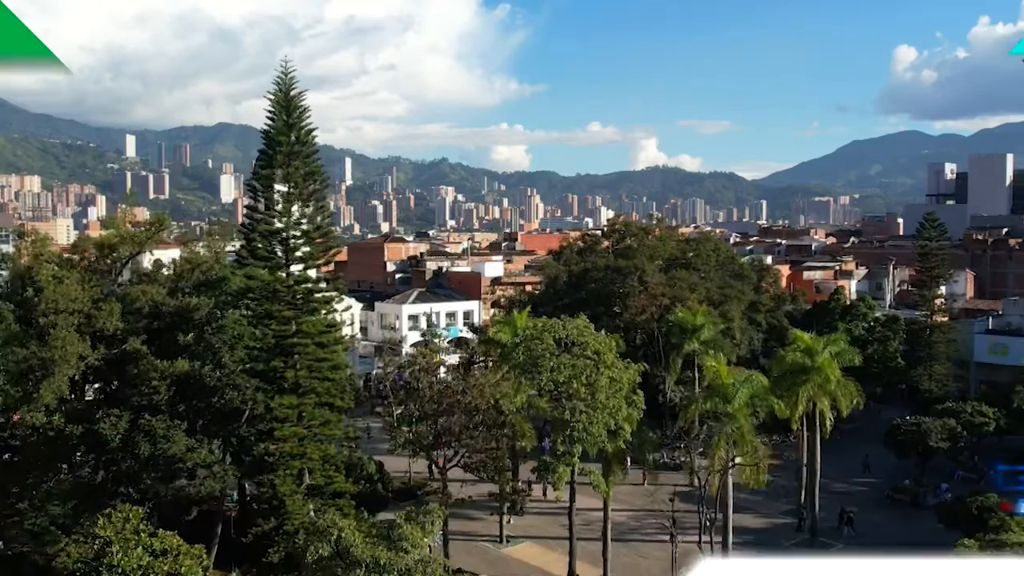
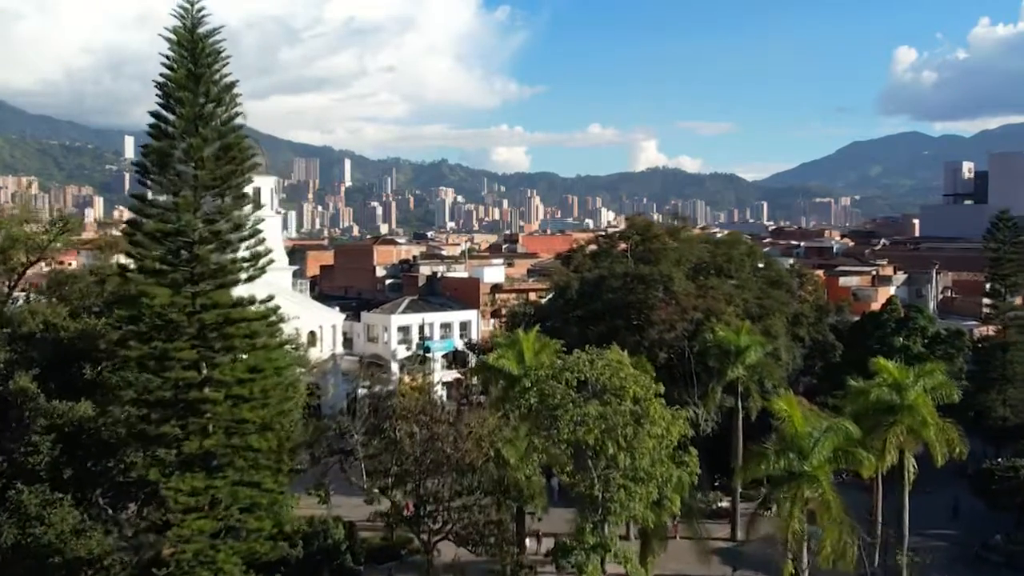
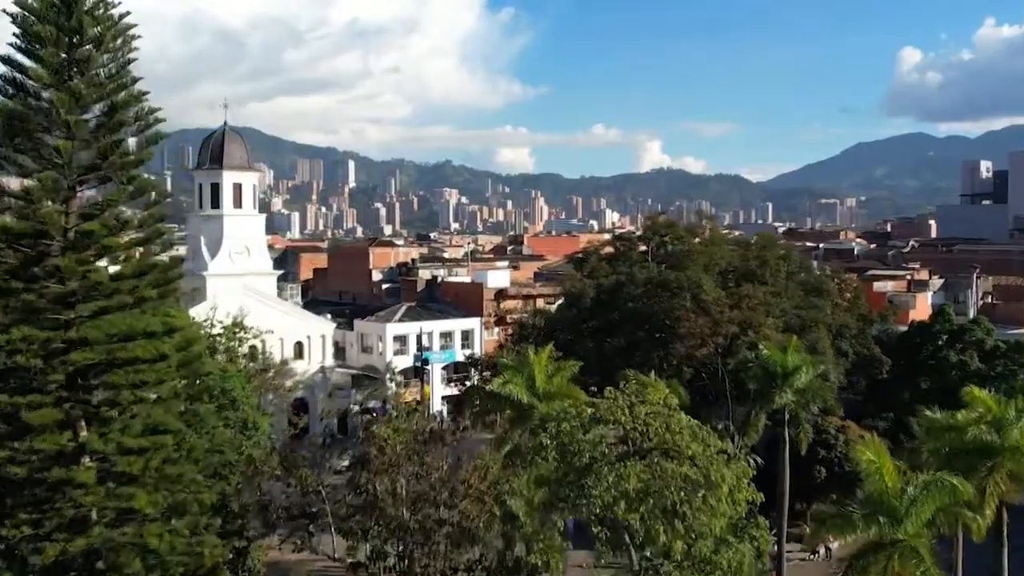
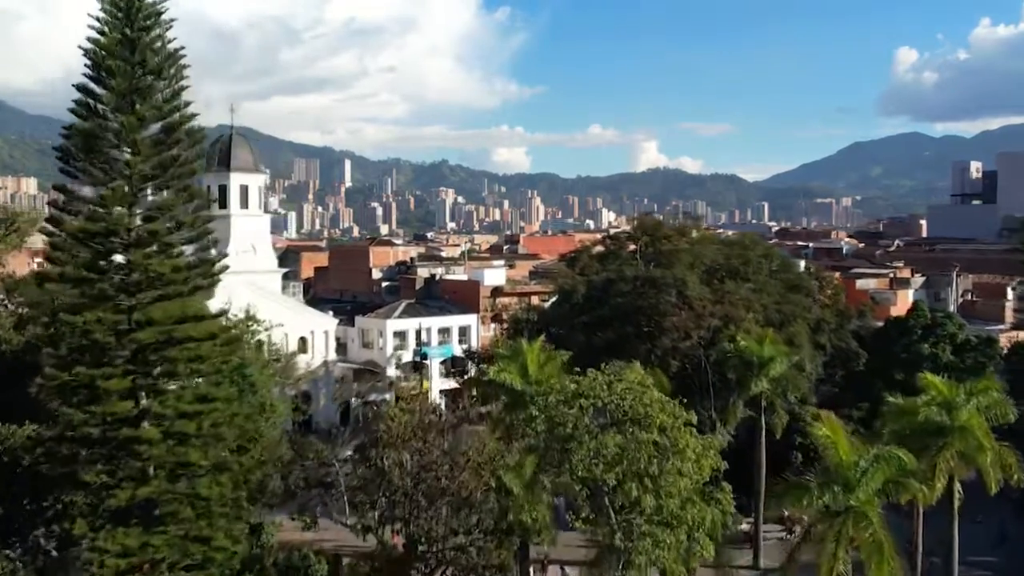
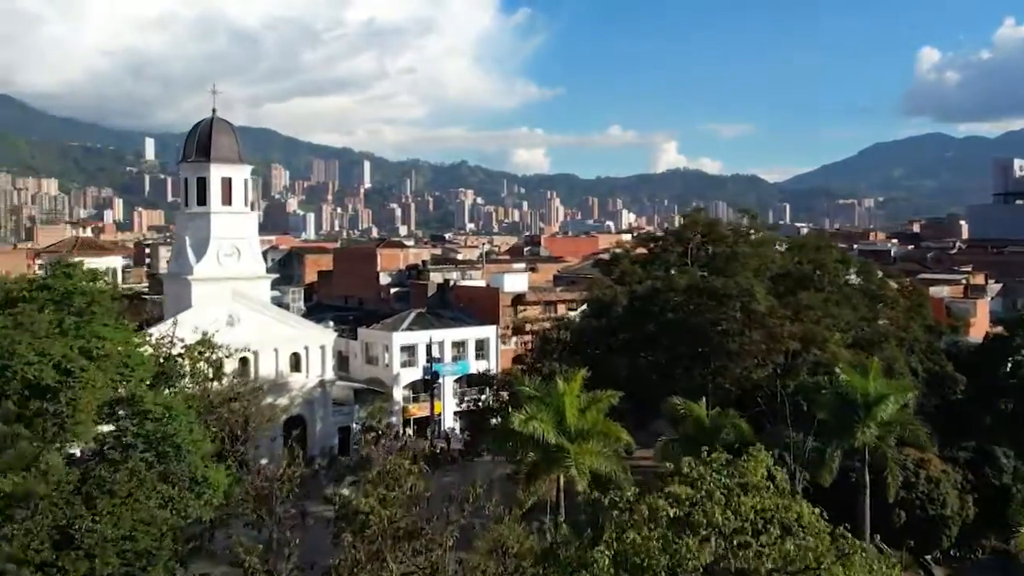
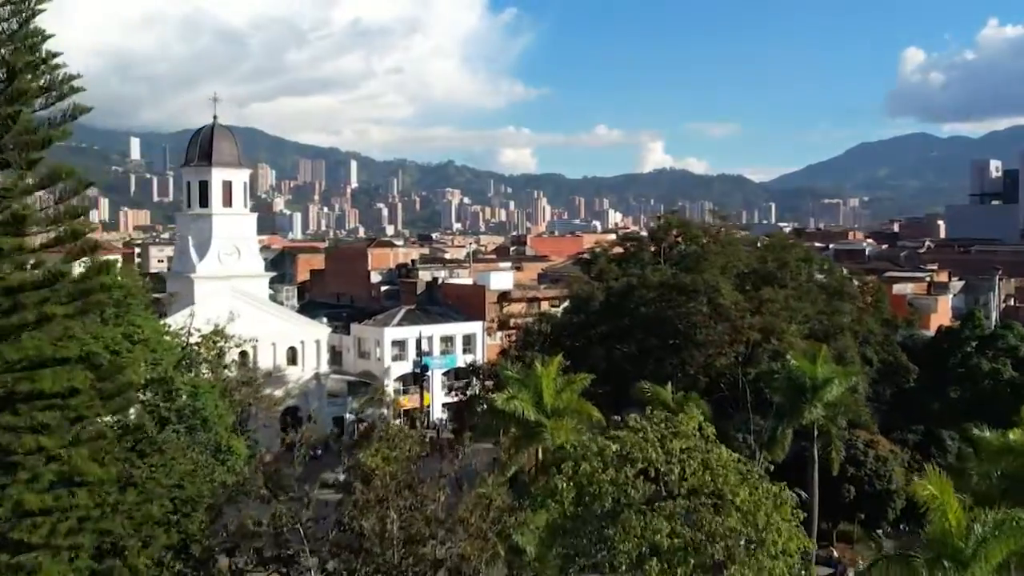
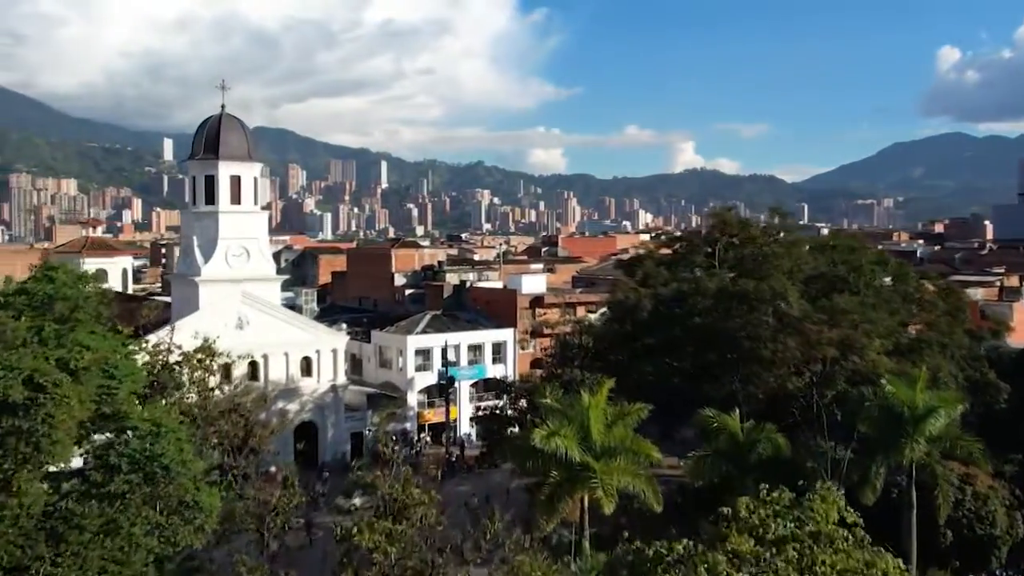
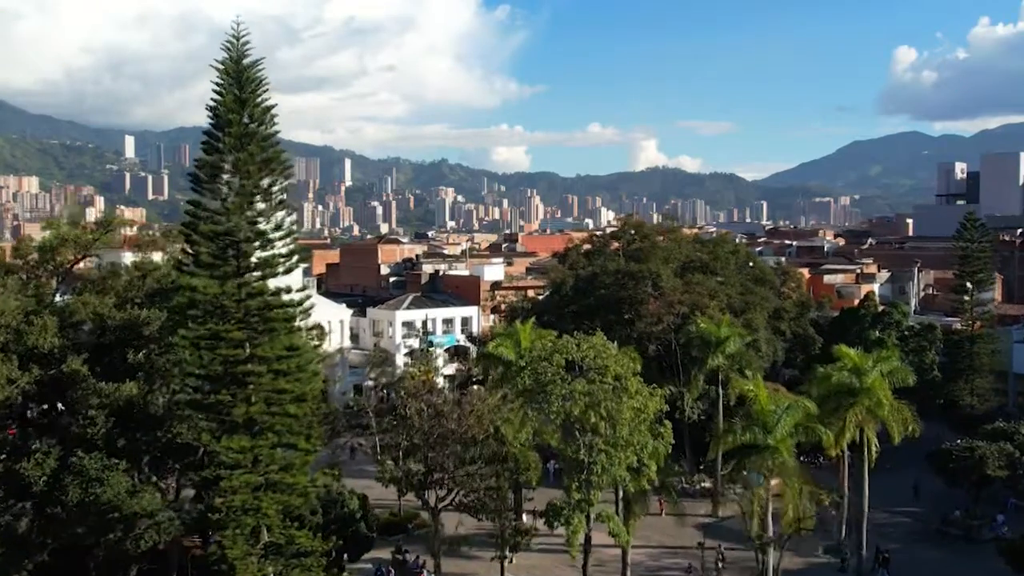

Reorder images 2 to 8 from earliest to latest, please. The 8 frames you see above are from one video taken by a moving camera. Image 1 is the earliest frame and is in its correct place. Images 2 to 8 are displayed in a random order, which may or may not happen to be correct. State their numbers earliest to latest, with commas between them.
8, 2, 4, 3, 6, 5, 7
